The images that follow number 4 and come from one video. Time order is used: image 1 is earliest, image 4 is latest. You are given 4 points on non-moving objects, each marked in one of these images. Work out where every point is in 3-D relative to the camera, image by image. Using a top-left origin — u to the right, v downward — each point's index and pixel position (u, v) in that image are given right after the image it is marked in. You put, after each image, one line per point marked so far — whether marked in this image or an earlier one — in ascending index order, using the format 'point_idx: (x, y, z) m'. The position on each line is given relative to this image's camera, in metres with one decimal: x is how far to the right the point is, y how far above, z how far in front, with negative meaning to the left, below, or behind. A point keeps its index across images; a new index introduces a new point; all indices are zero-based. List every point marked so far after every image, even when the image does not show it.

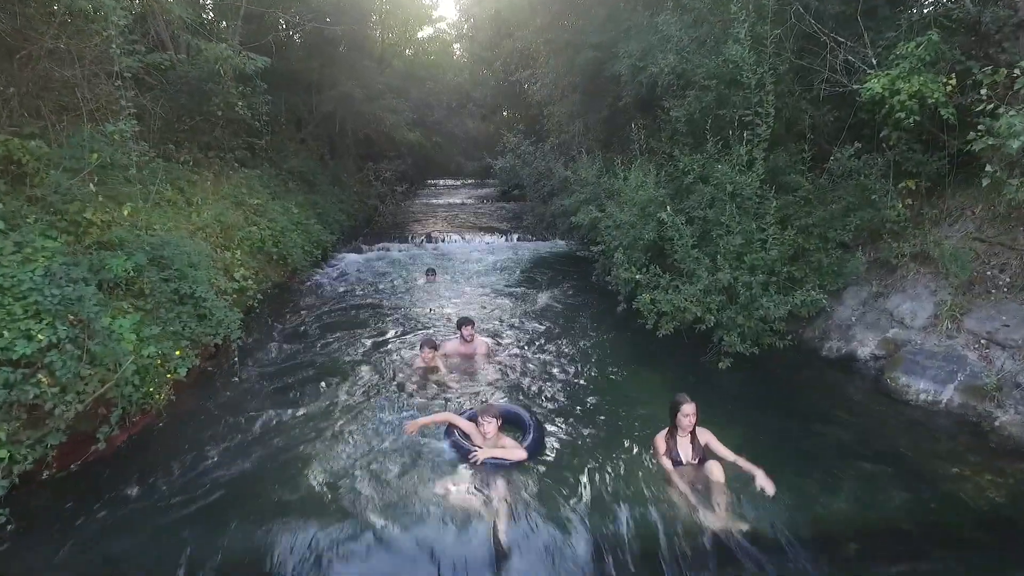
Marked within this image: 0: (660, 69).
0: (+2.2, +3.3, +8.5) m
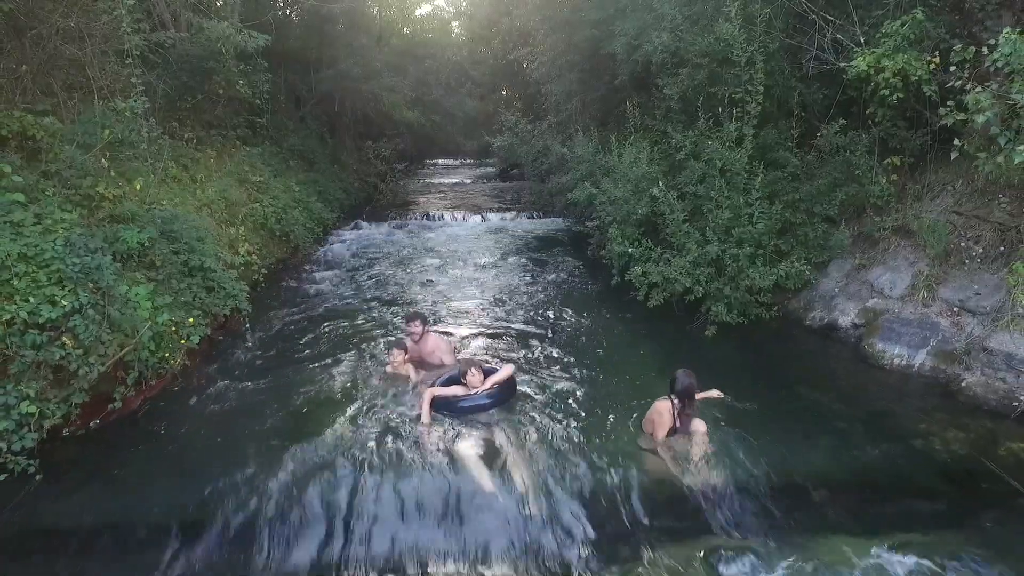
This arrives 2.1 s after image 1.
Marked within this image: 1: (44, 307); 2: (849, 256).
0: (+2.2, +3.7, +8.7) m
1: (-3.6, -0.2, +4.4) m
2: (+4.2, +0.4, +7.0) m
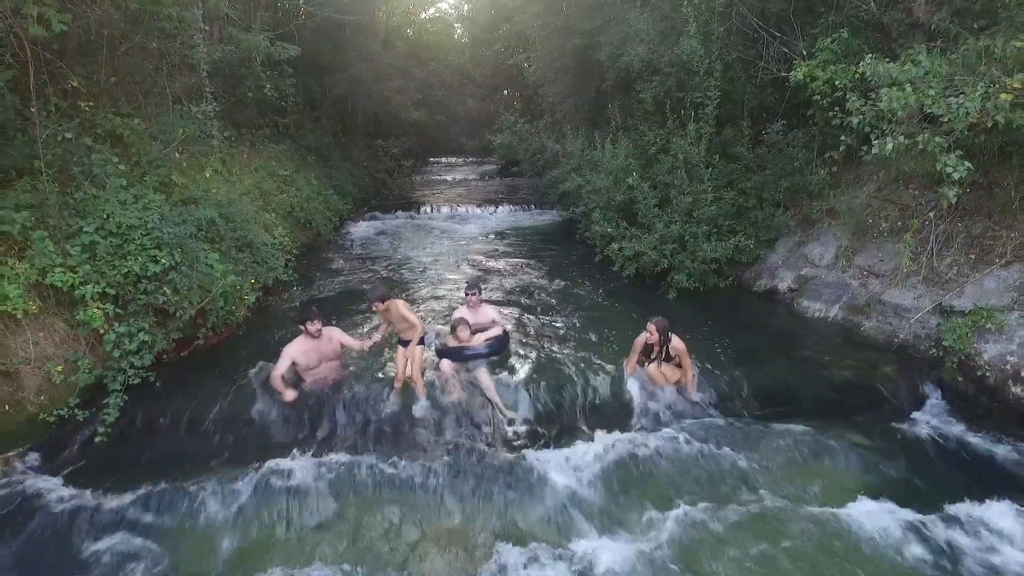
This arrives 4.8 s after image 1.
0: (+2.1, +4.1, +10.1) m
1: (-3.7, +0.2, +5.8) m
2: (+4.1, +0.8, +8.4) m
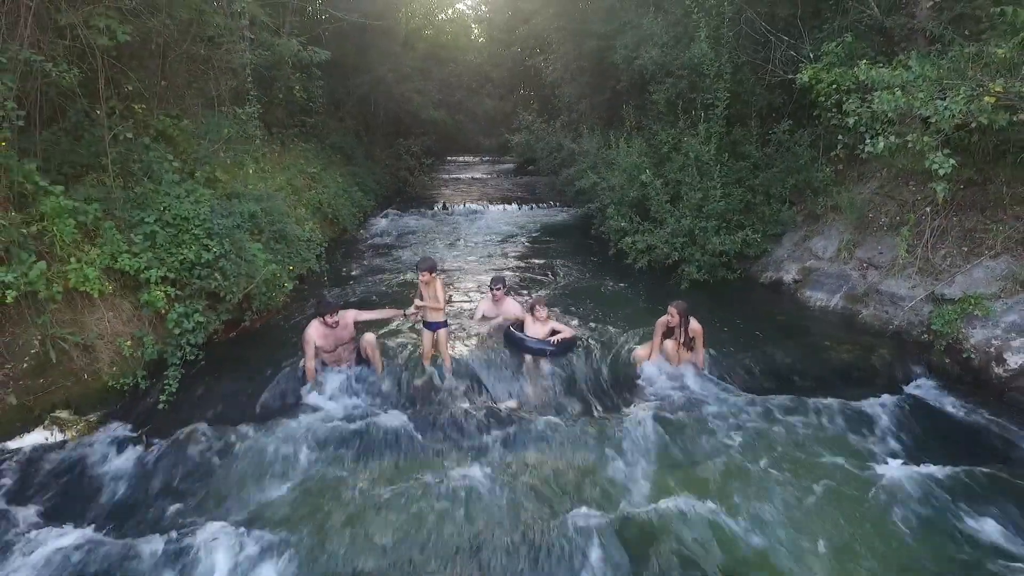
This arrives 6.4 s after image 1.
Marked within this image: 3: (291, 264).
0: (+2.5, +4.2, +10.5) m
1: (-3.4, +0.4, +6.4) m
2: (+4.4, +0.9, +8.8) m
3: (-3.2, +0.3, +8.2) m
